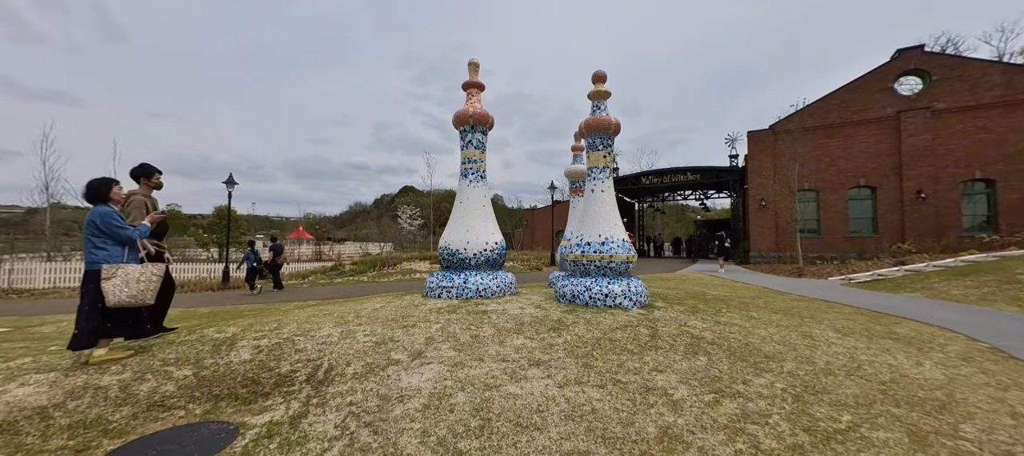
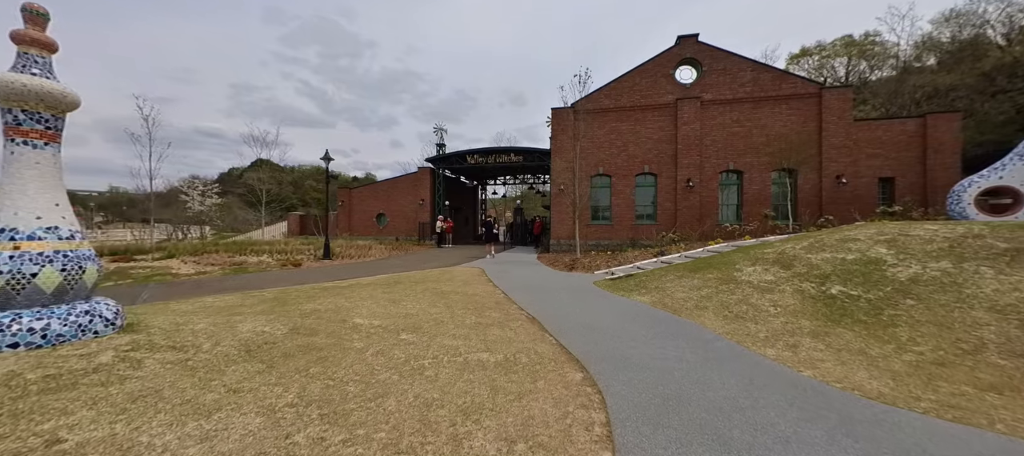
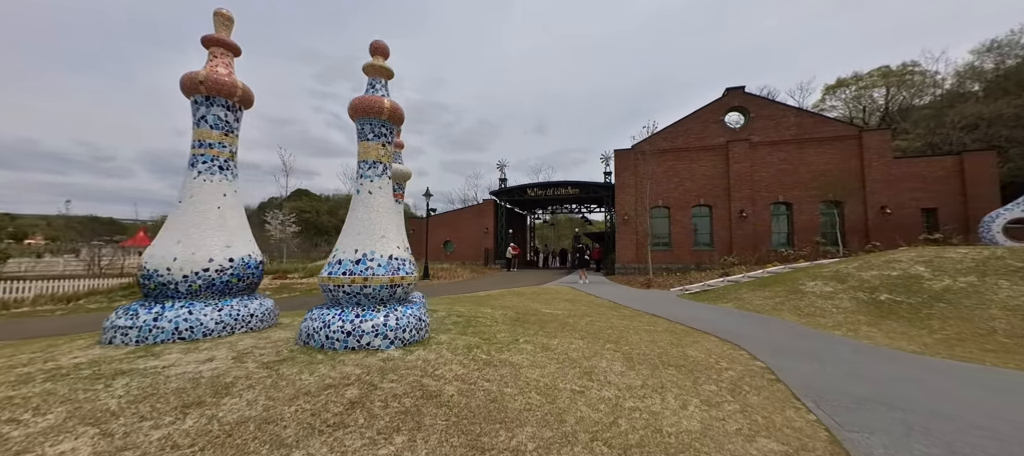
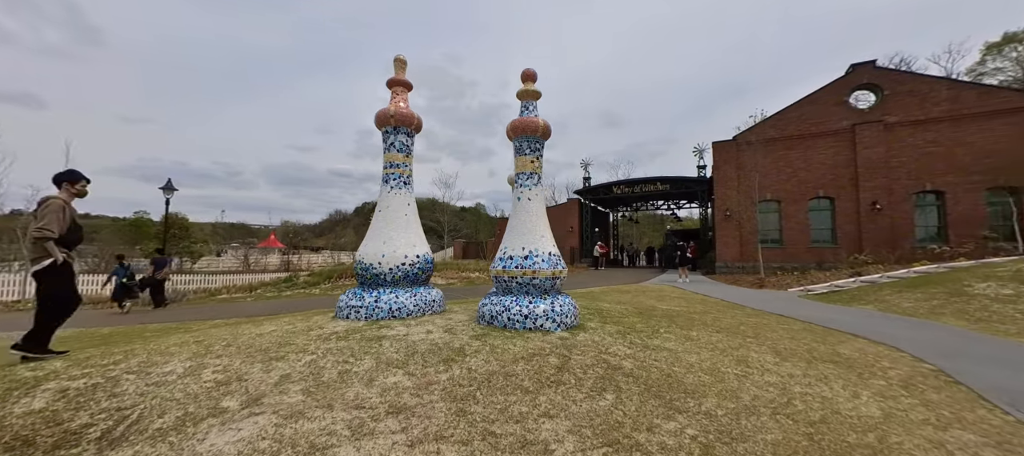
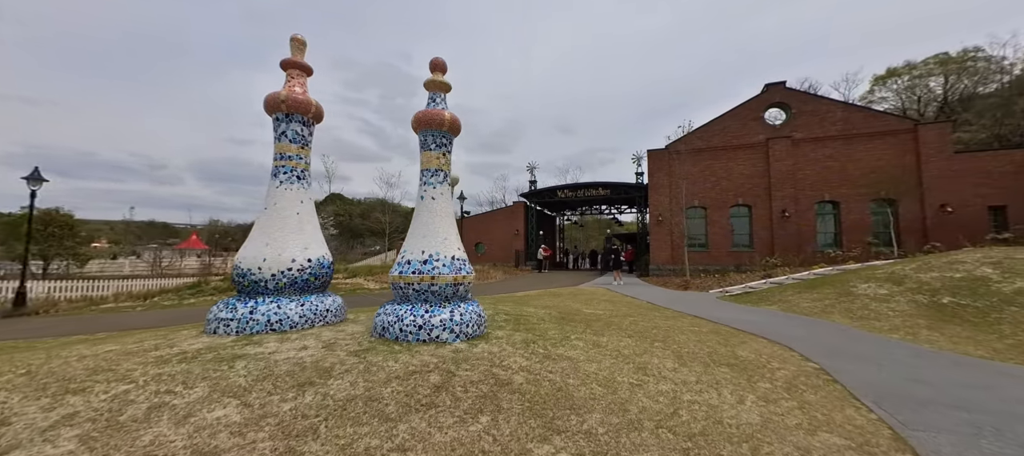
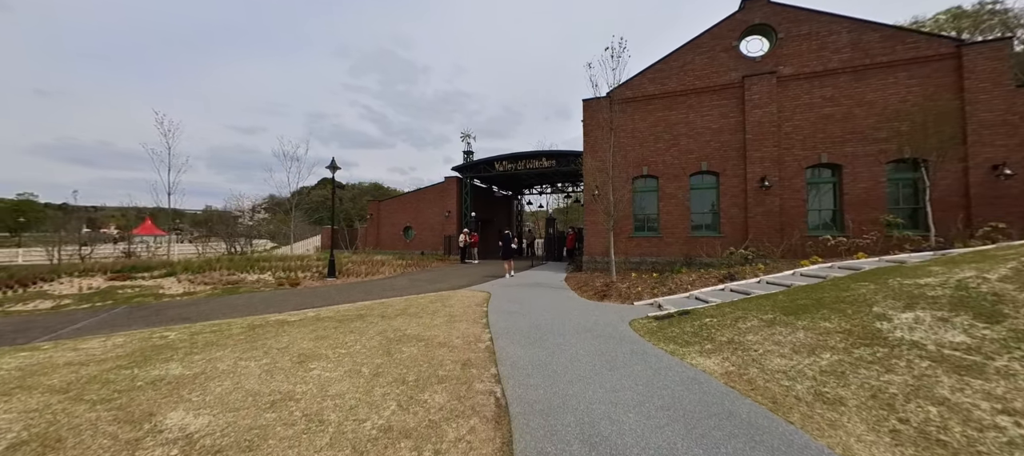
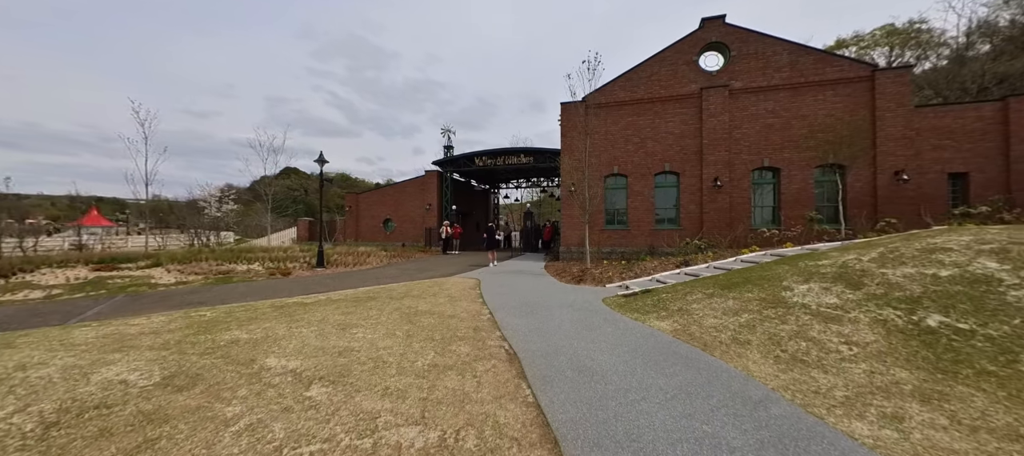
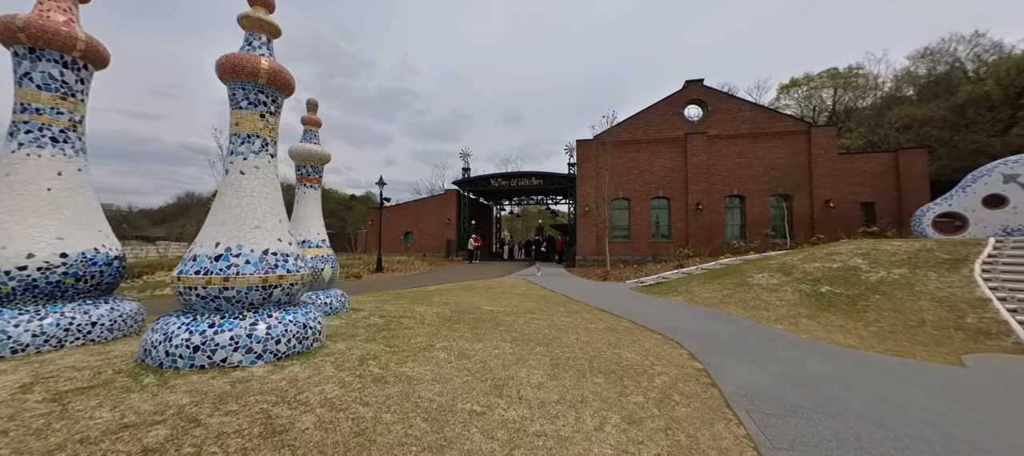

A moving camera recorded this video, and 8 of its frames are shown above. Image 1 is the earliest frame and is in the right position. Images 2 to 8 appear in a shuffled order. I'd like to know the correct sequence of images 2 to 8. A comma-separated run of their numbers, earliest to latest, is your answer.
4, 5, 3, 8, 2, 7, 6
